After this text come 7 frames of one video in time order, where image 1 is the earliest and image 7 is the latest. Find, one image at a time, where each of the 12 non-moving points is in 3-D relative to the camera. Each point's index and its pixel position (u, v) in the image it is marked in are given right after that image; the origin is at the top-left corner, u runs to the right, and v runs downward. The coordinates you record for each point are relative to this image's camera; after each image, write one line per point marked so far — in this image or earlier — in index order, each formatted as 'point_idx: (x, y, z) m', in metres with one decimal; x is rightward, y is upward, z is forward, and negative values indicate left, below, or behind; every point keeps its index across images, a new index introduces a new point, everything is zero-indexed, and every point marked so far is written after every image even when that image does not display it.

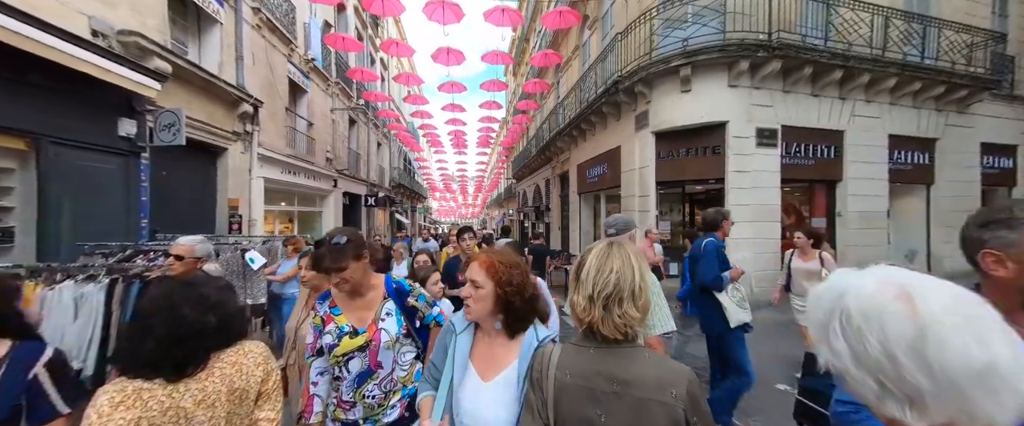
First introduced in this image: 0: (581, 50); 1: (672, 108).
0: (+2.5, +5.9, +12.0) m
1: (+3.5, +2.3, +7.3) m
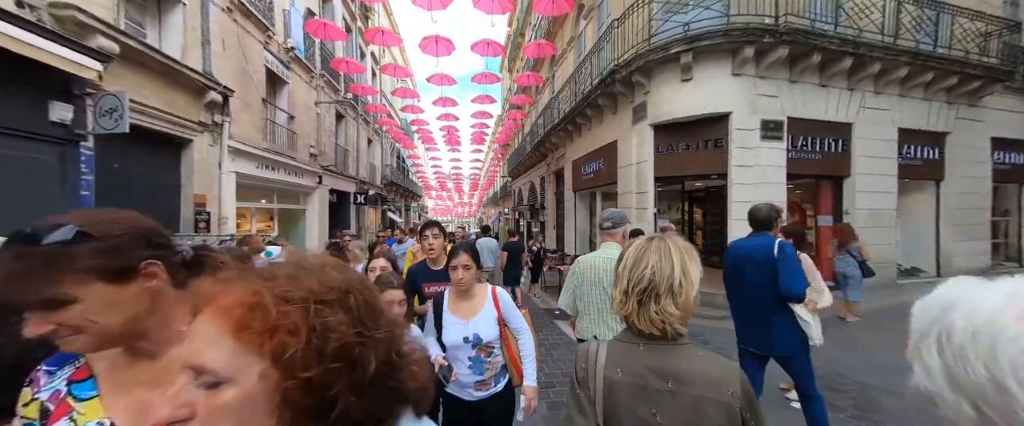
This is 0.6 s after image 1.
0: (+2.2, +5.9, +11.5) m
1: (+3.3, +2.4, +6.9) m
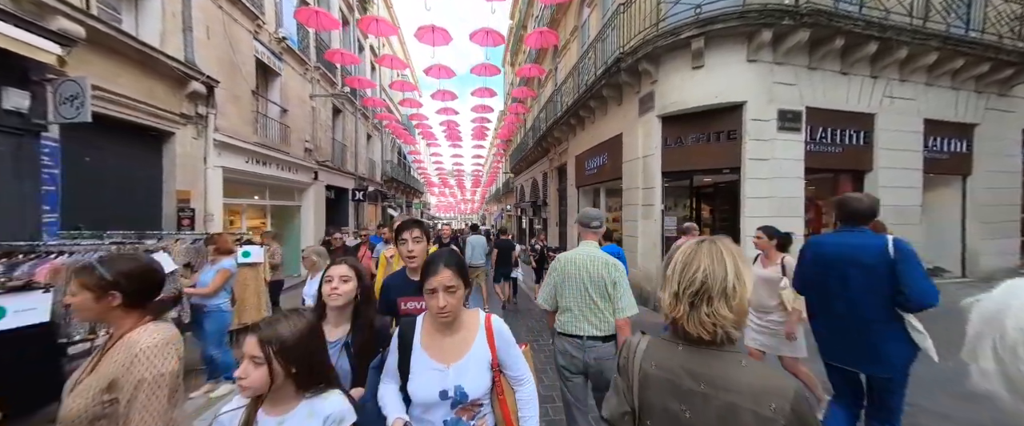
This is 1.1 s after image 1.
0: (+2.2, +6.0, +11.1) m
1: (+3.3, +2.4, +6.5) m
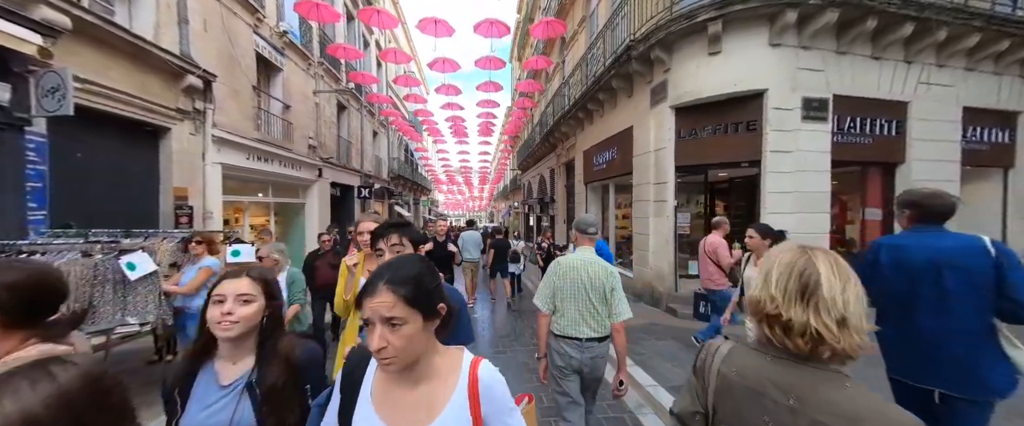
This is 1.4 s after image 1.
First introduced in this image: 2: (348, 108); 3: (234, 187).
0: (+2.4, +6.1, +10.7) m
1: (+3.3, +2.5, +6.1) m
2: (-7.5, +4.8, +15.1) m
3: (-7.0, +0.7, +8.4) m
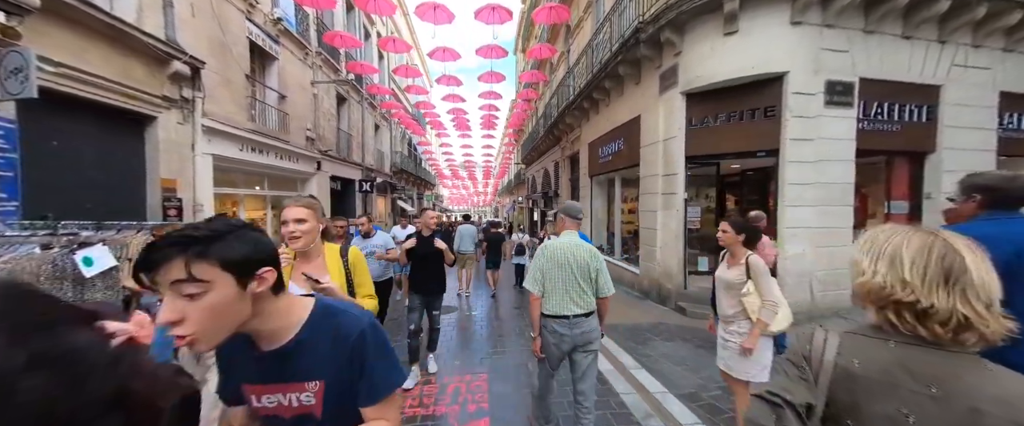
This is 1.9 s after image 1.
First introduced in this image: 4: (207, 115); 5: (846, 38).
0: (+2.5, +6.3, +10.2) m
1: (+3.4, +2.6, +5.6) m
2: (-7.3, +5.0, +14.8) m
3: (-7.0, +0.8, +8.2) m
4: (-6.3, +2.0, +6.9) m
5: (+5.3, +2.8, +5.2) m
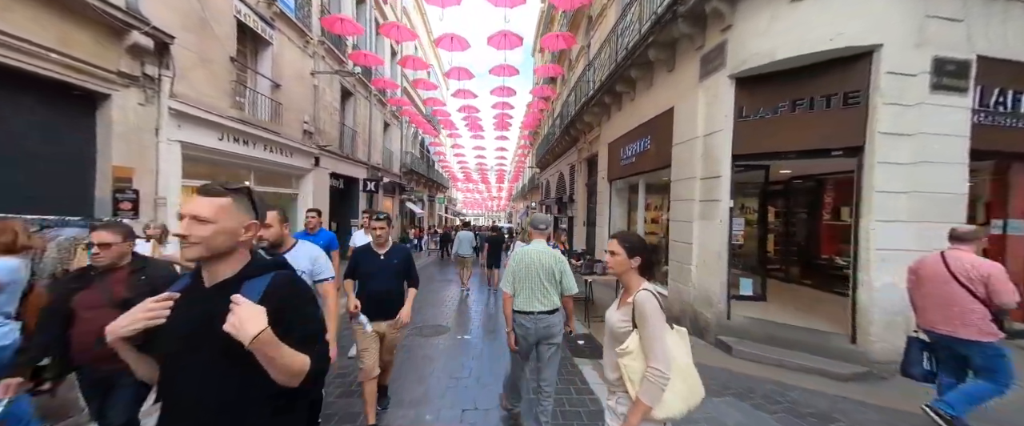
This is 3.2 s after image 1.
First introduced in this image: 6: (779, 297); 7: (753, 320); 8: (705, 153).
0: (+2.9, +6.1, +9.1) m
1: (+3.5, +2.4, +4.5) m
2: (-6.7, +5.0, +14.1) m
3: (-6.8, +0.9, +7.4) m
4: (-6.2, +2.1, +6.1) m
5: (+5.4, +2.5, +4.0) m
6: (+5.2, -1.6, +6.5) m
7: (+3.8, -1.7, +5.2) m
8: (+3.1, +1.0, +5.4) m
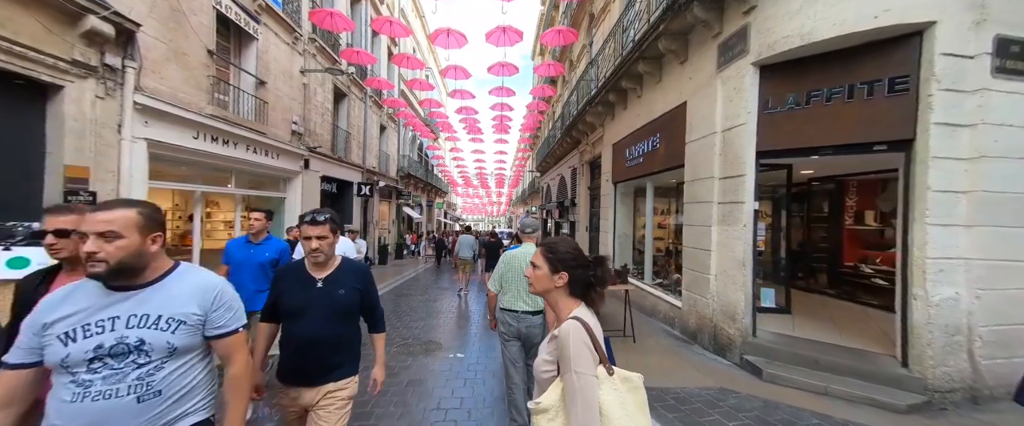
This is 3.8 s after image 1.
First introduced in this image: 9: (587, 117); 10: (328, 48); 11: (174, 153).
0: (+2.9, +6.0, +8.7) m
1: (+3.4, +2.4, +3.9) m
2: (-6.7, +4.8, +13.7) m
3: (-6.8, +0.8, +6.8) m
4: (-6.2, +2.1, +5.6) m
5: (+5.3, +2.5, +3.5) m
6: (+5.1, -1.7, +5.9) m
7: (+3.8, -1.7, +4.6) m
8: (+3.1, +0.9, +4.9) m
9: (+2.5, +3.2, +11.2) m
10: (-6.4, +5.7, +11.6) m
11: (-6.5, +1.2, +6.4) m
